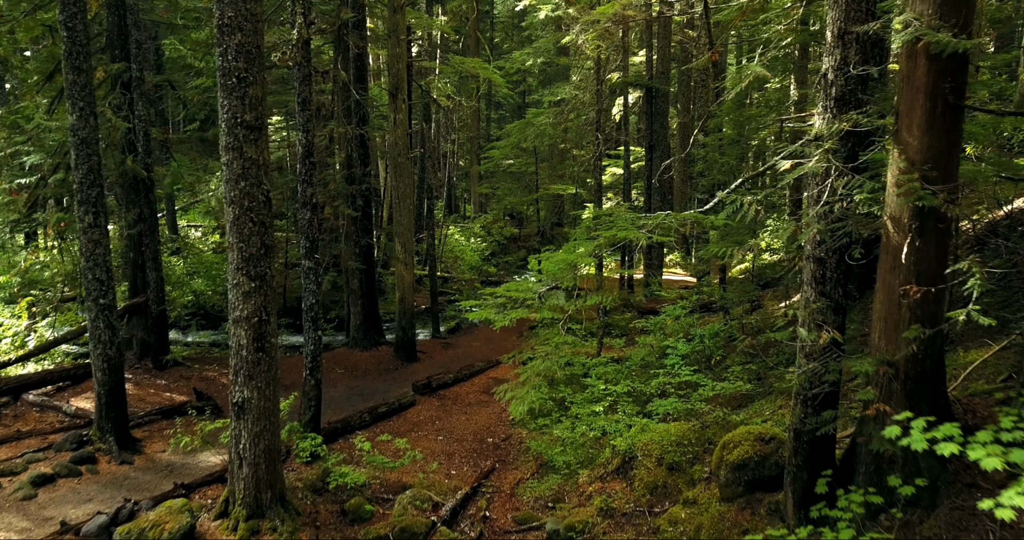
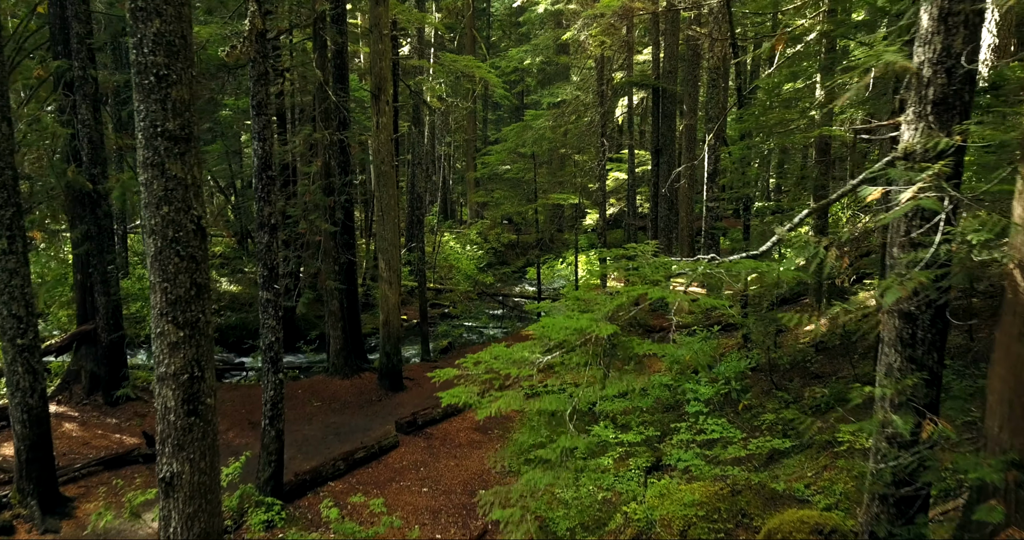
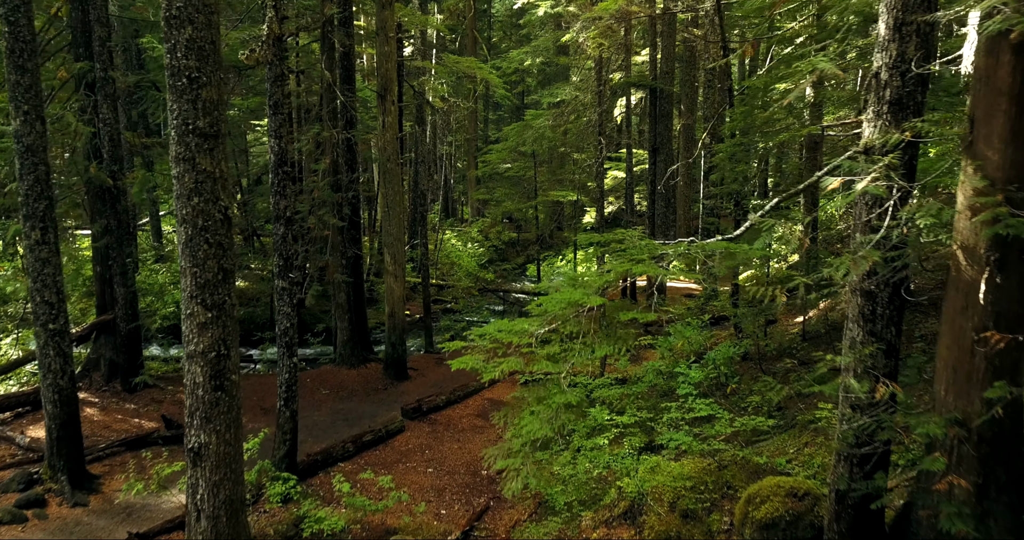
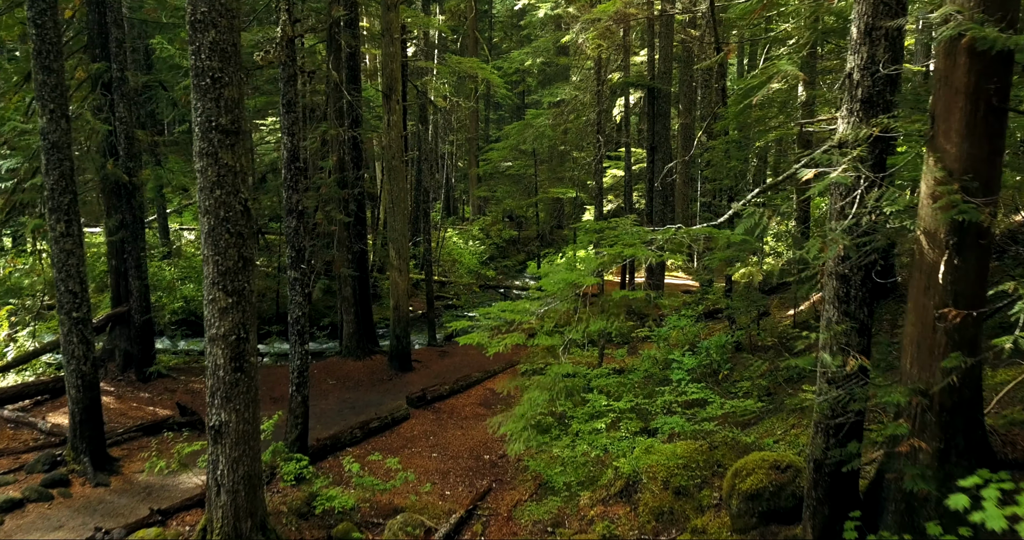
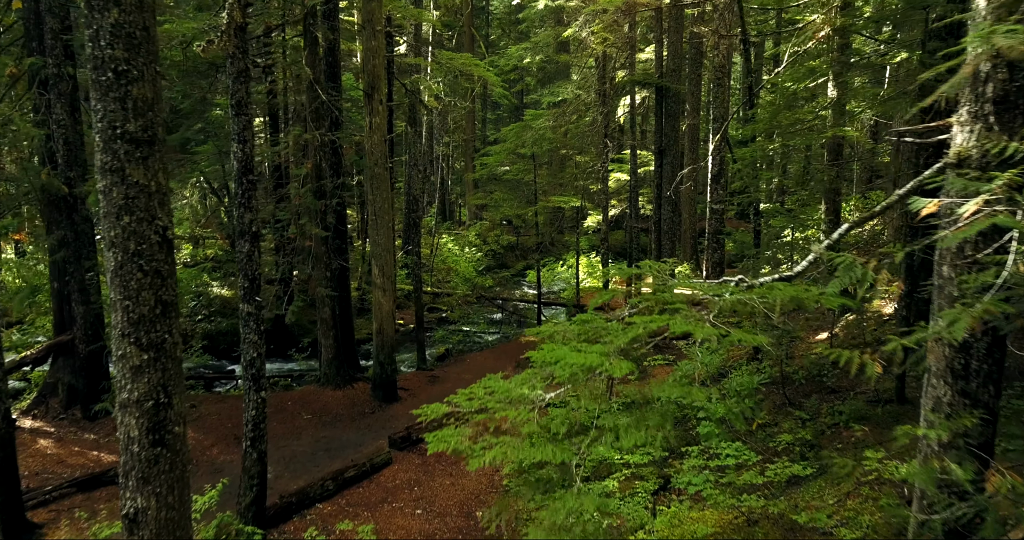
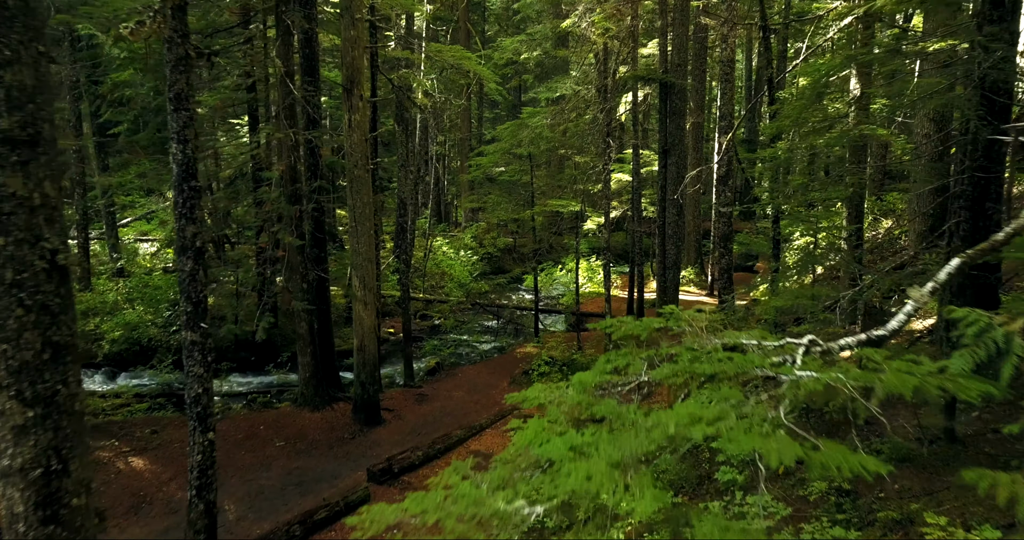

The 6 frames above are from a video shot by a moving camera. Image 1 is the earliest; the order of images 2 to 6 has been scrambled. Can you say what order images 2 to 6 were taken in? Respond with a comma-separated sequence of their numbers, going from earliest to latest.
4, 3, 2, 5, 6
